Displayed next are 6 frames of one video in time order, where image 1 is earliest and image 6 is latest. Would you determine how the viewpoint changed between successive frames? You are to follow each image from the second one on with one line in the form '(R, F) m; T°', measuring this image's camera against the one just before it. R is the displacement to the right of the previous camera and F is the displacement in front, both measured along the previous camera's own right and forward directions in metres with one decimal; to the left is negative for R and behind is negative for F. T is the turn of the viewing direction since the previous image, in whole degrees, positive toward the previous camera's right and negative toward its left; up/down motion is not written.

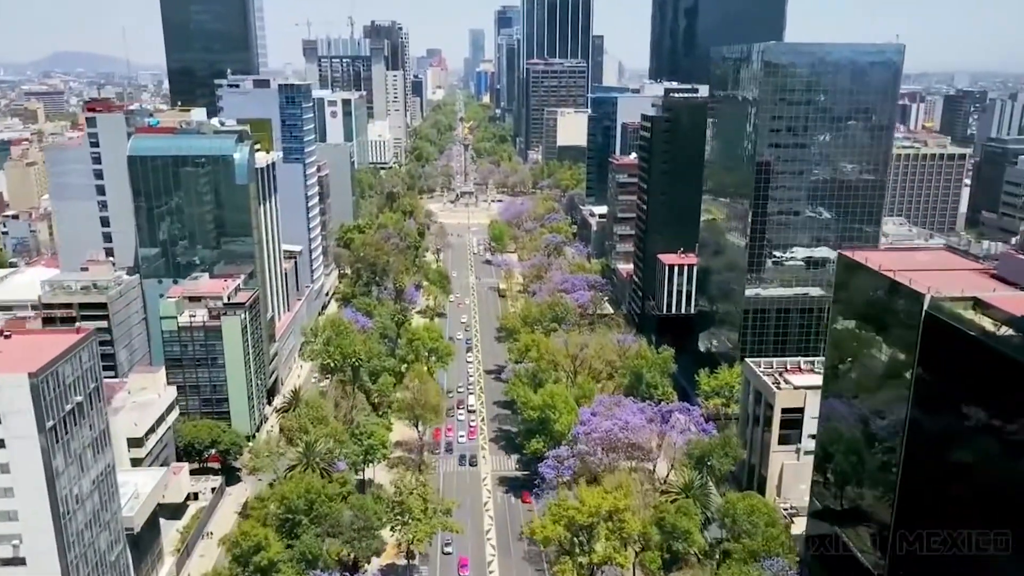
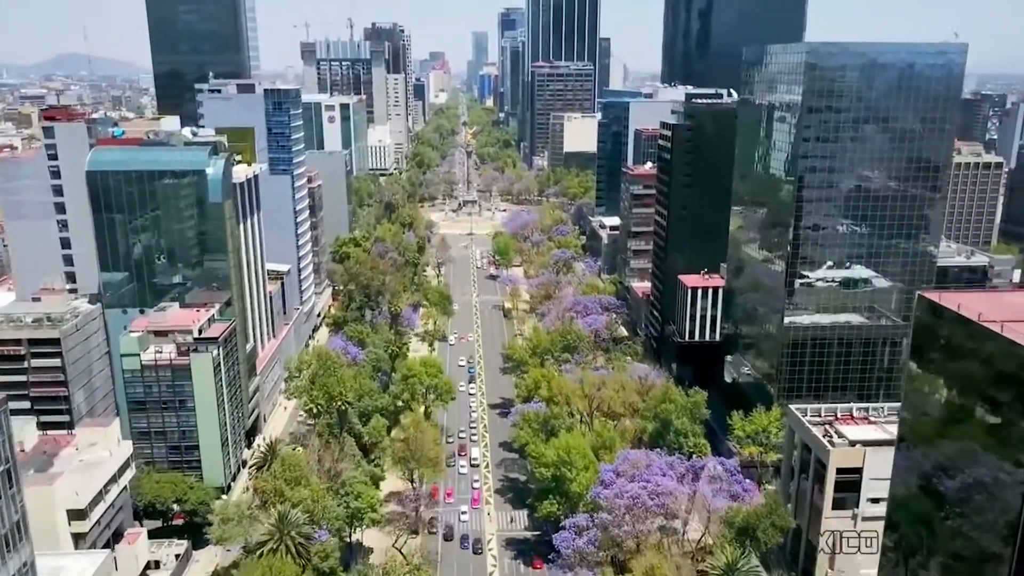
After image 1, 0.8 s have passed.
(-0.5, +8.4) m; 0°
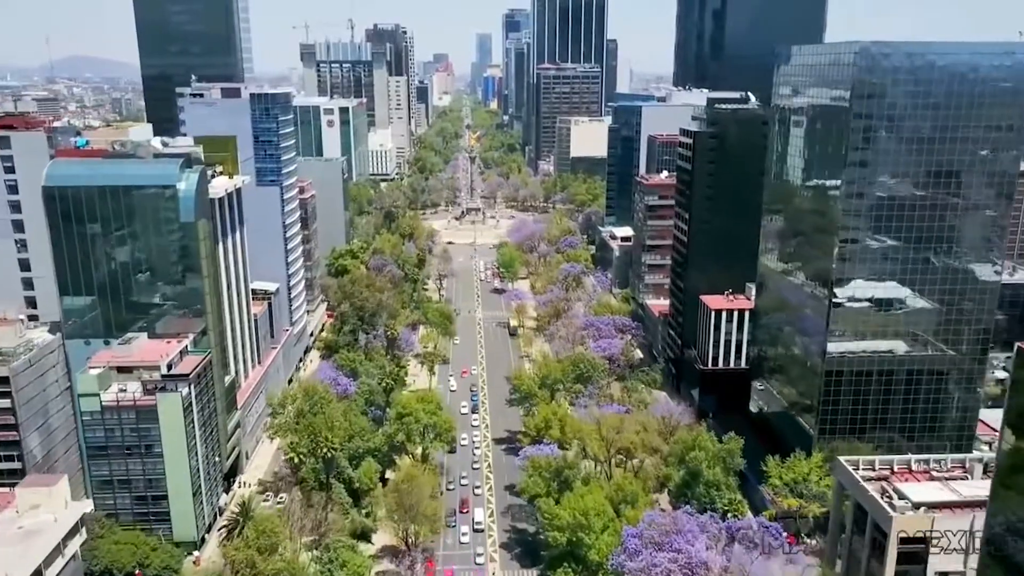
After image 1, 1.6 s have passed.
(-0.3, +7.1) m; 0°
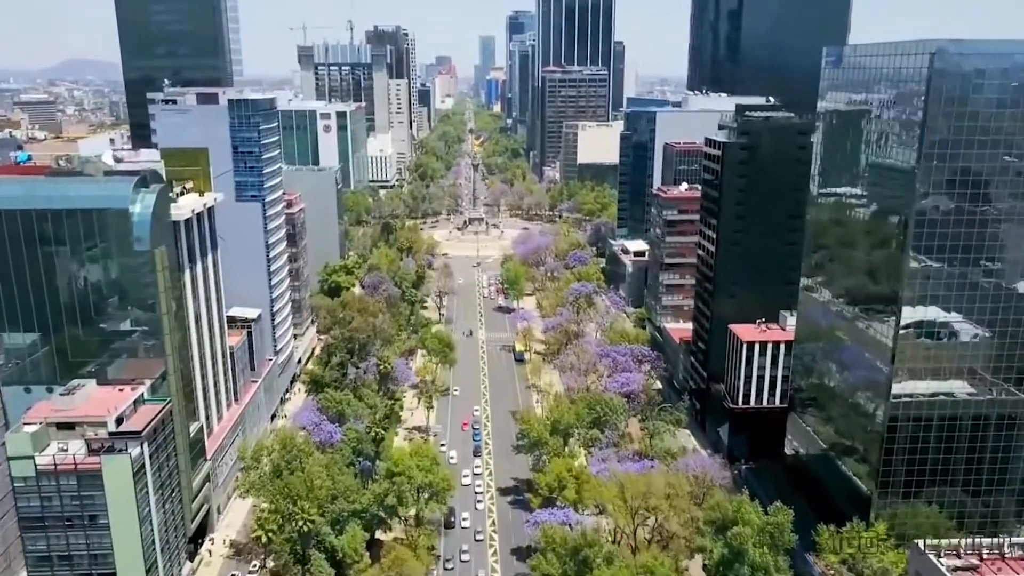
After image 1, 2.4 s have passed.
(-0.4, +8.3) m; 0°
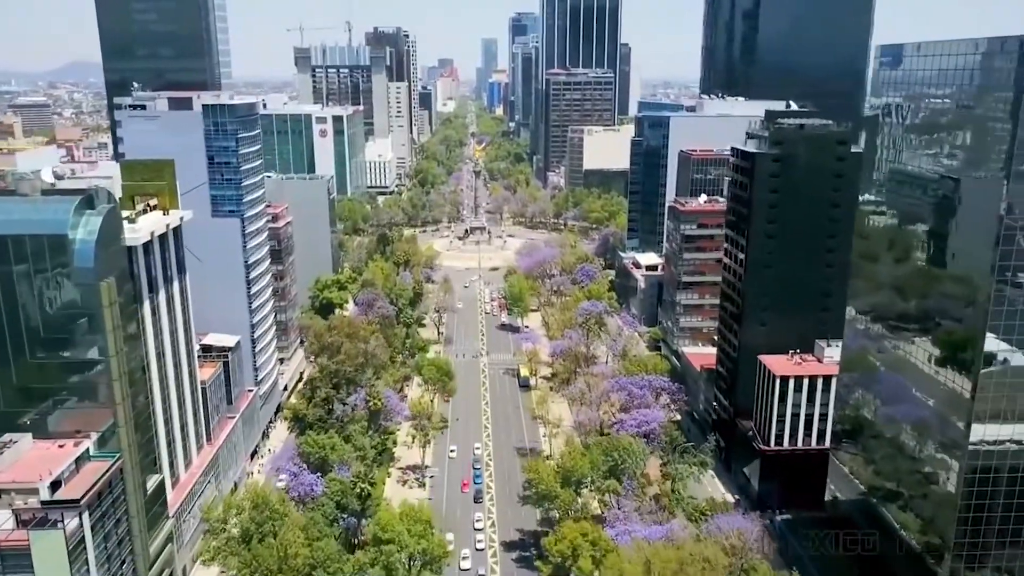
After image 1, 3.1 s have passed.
(-0.3, +7.4) m; 0°
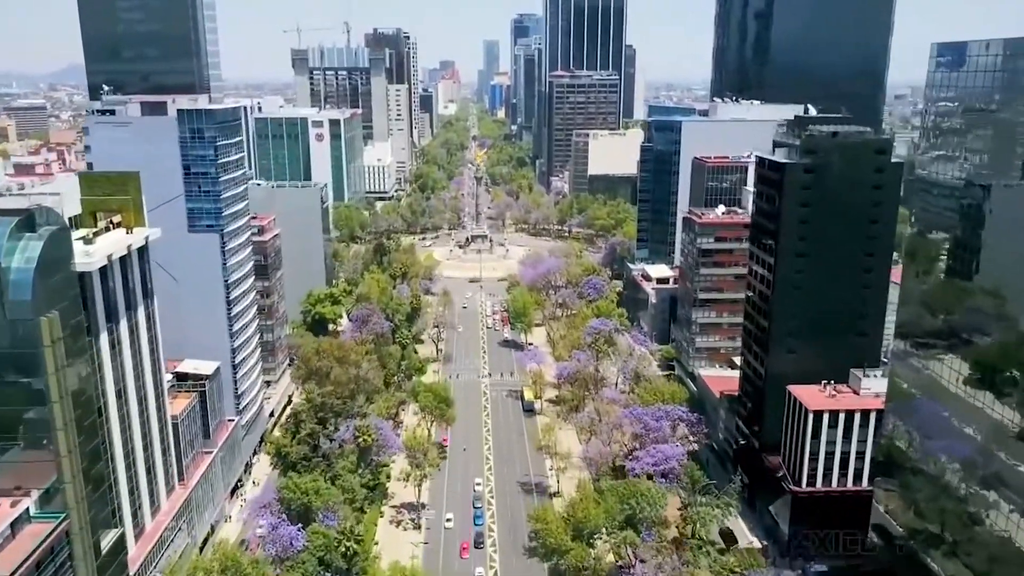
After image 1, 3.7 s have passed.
(-0.2, +6.0) m; 0°
